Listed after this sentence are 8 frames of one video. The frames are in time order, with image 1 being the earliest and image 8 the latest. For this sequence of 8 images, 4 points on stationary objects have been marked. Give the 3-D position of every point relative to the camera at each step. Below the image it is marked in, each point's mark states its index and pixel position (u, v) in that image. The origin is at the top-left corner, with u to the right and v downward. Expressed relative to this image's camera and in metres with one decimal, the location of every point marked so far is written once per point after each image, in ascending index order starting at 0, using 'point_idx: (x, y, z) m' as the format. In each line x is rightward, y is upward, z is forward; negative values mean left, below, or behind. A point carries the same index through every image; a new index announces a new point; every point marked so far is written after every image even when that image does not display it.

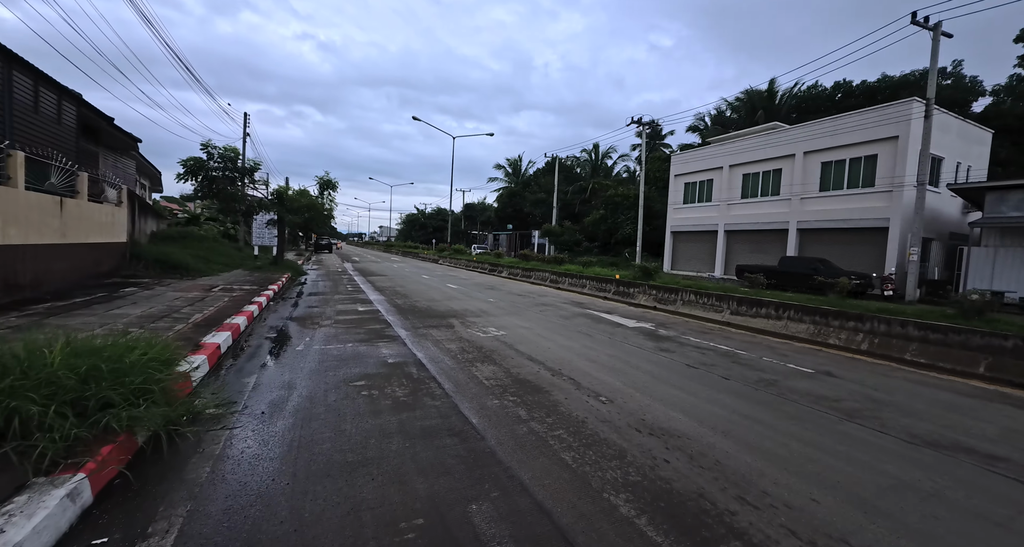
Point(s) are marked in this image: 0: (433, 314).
0: (-2.0, -1.1, +11.1) m
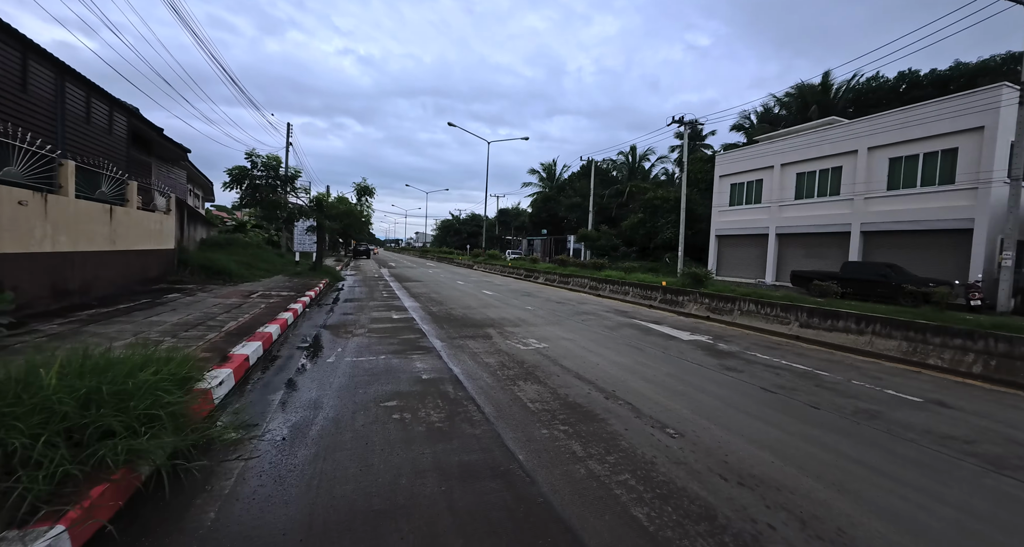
0: (-1.0, -1.2, +10.6) m
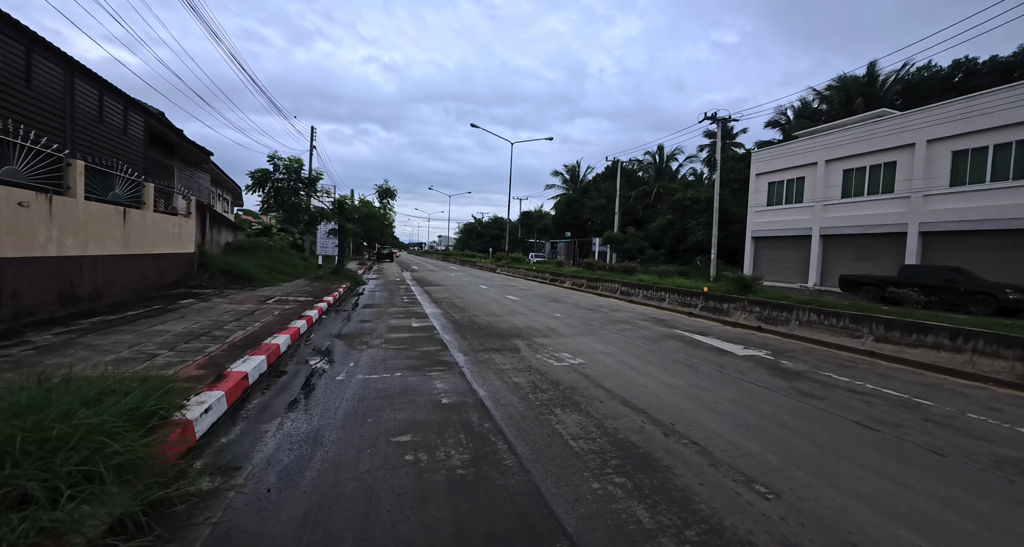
0: (-0.4, -1.3, +9.7) m
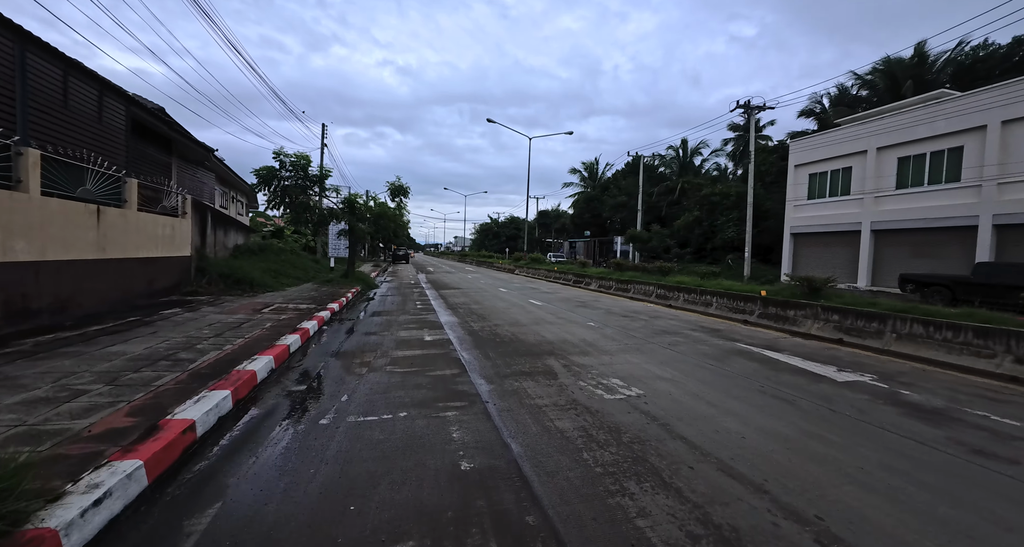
0: (+0.2, -1.4, +8.1) m
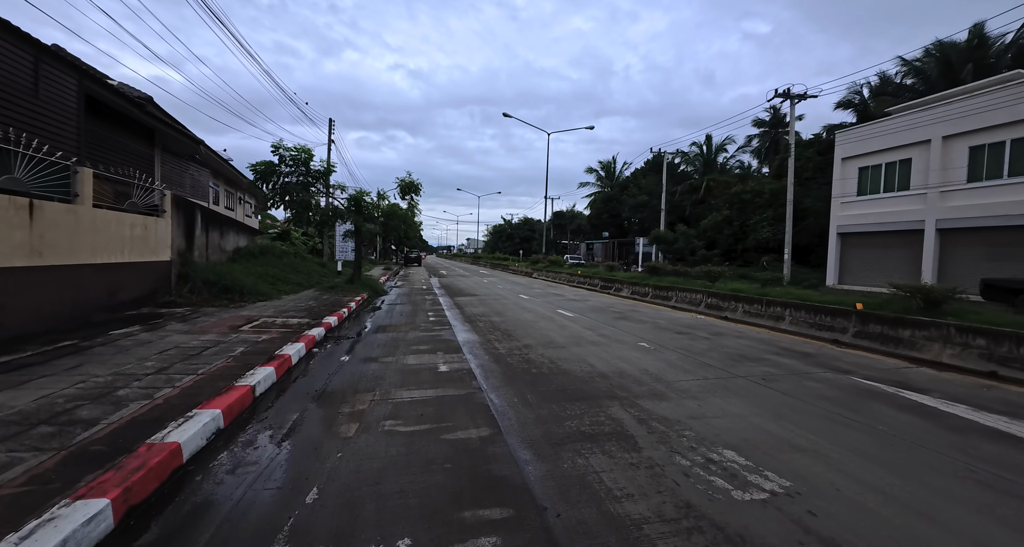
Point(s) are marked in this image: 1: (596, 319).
0: (+0.8, -1.6, +5.9) m
1: (+2.5, -1.3, +12.8) m
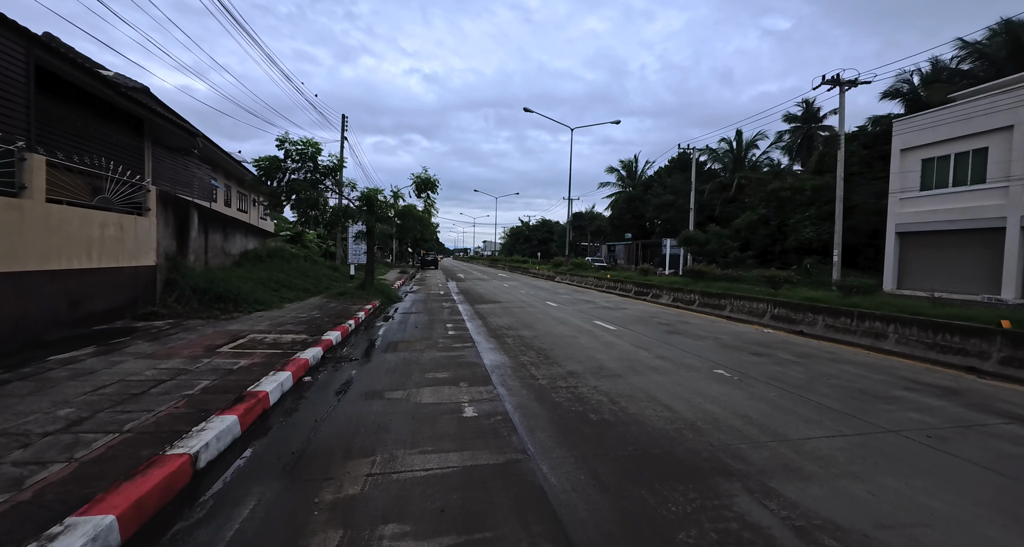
0: (+1.4, -1.7, +4.0) m
1: (+3.3, -1.5, +10.8) m
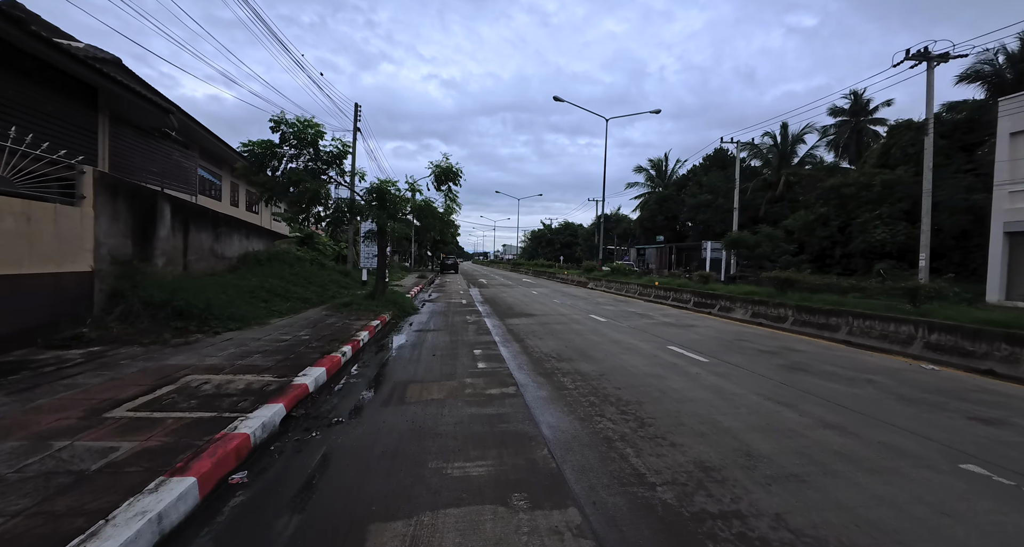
0: (+2.1, -1.8, +0.9) m
1: (+4.3, -1.7, +7.6) m
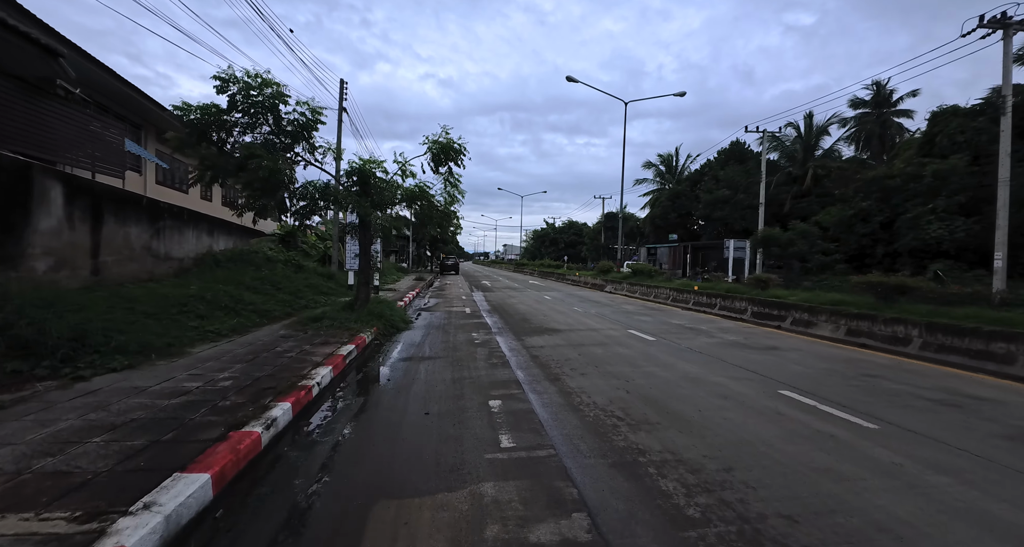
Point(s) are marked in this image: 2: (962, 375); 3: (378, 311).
0: (+2.6, -2.0, -2.3) m
1: (+4.8, -1.8, +4.4) m
2: (+7.4, -1.6, +7.1) m
3: (-4.1, -1.1, +13.0) m
